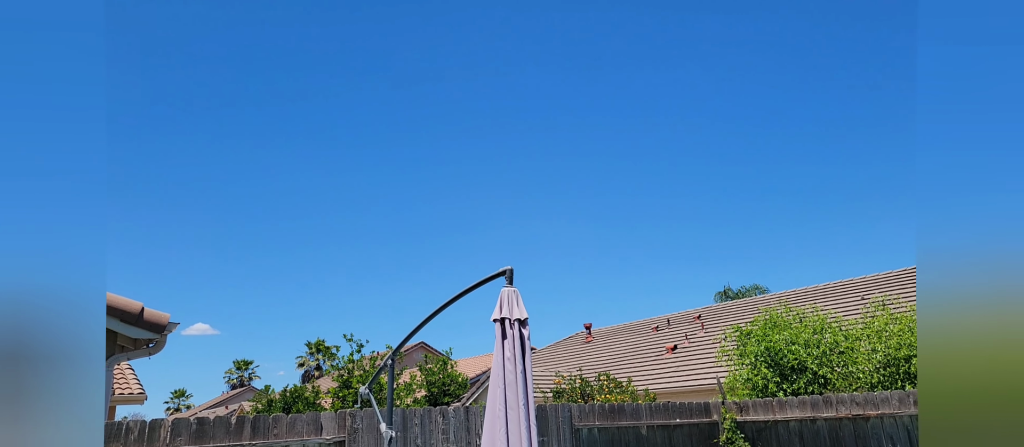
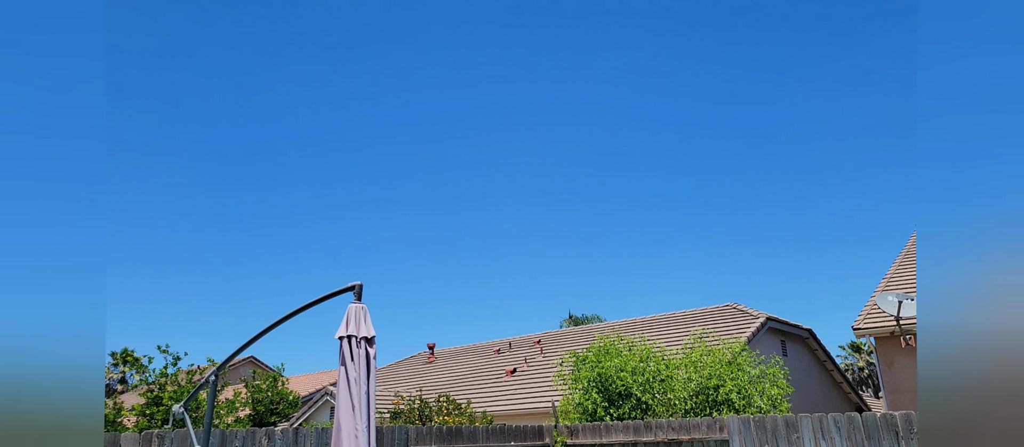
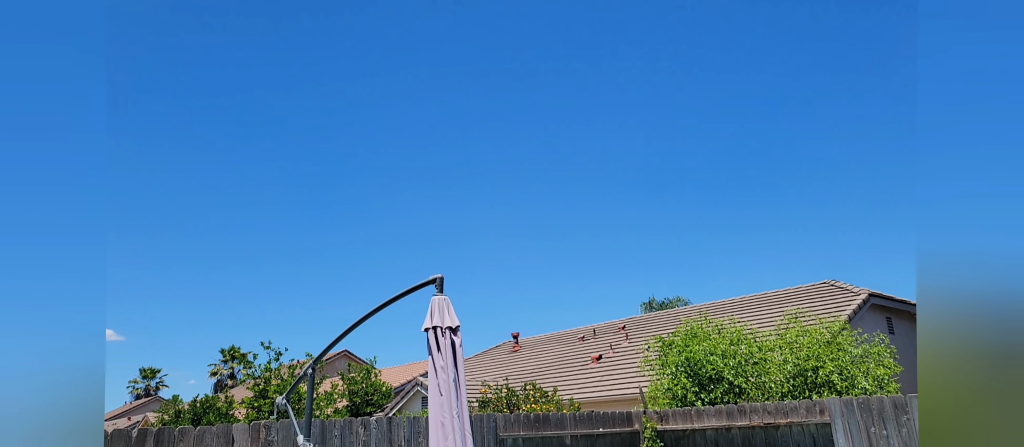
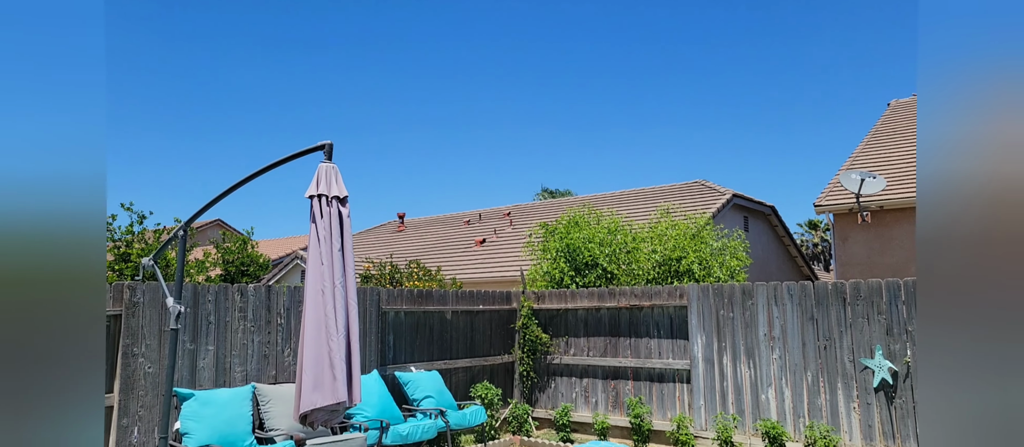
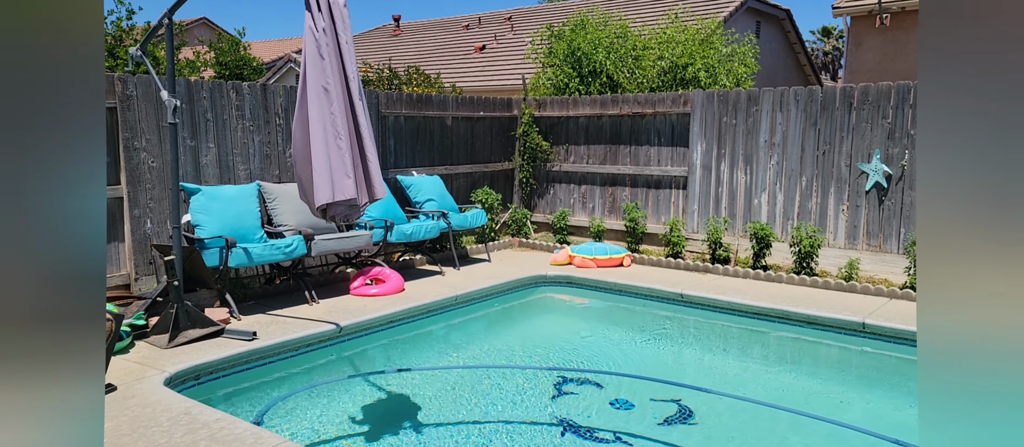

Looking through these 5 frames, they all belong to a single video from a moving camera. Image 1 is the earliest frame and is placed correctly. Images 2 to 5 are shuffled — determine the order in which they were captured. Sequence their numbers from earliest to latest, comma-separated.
3, 2, 4, 5
